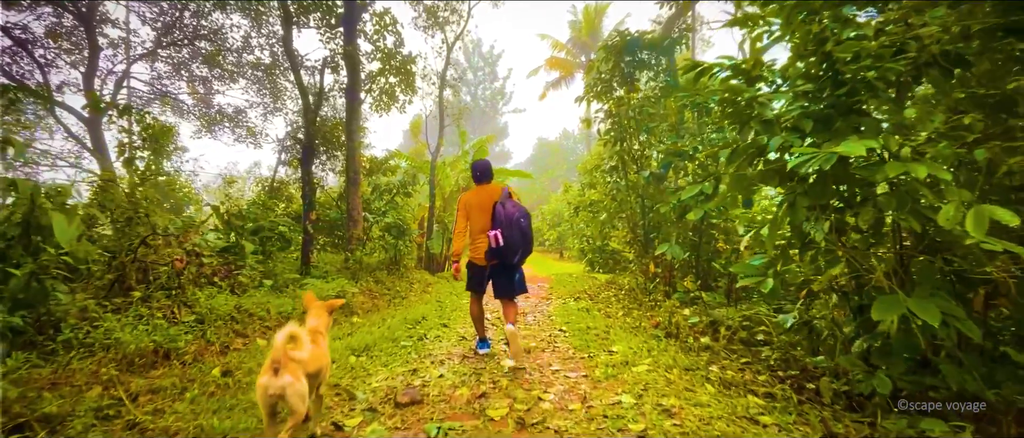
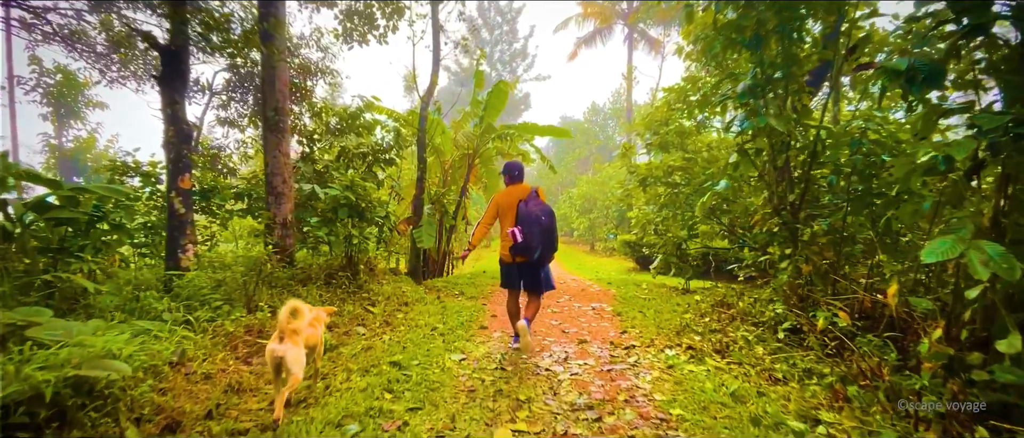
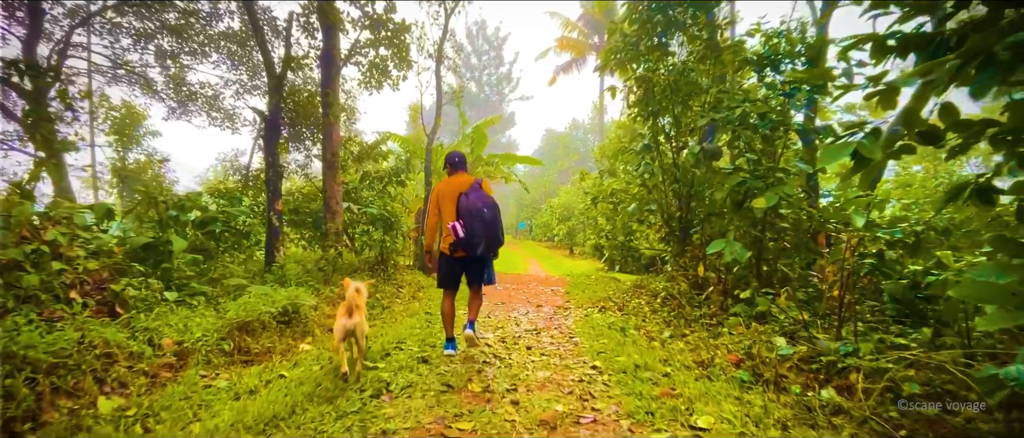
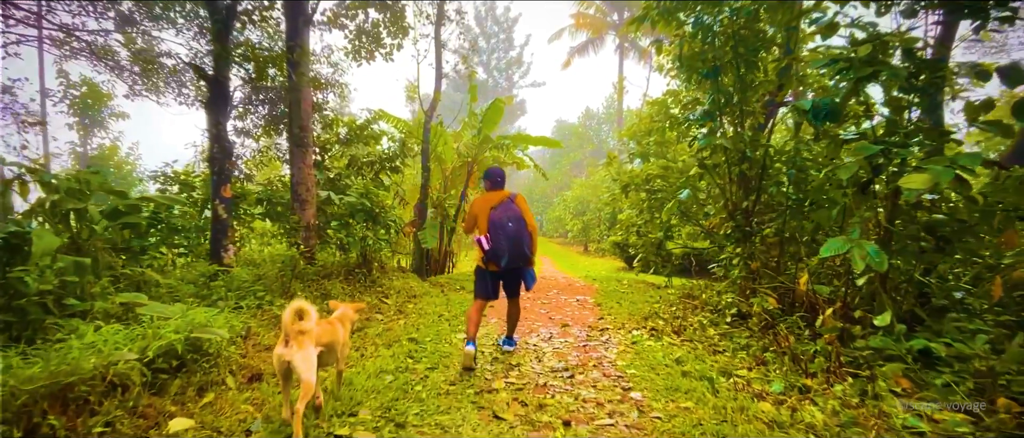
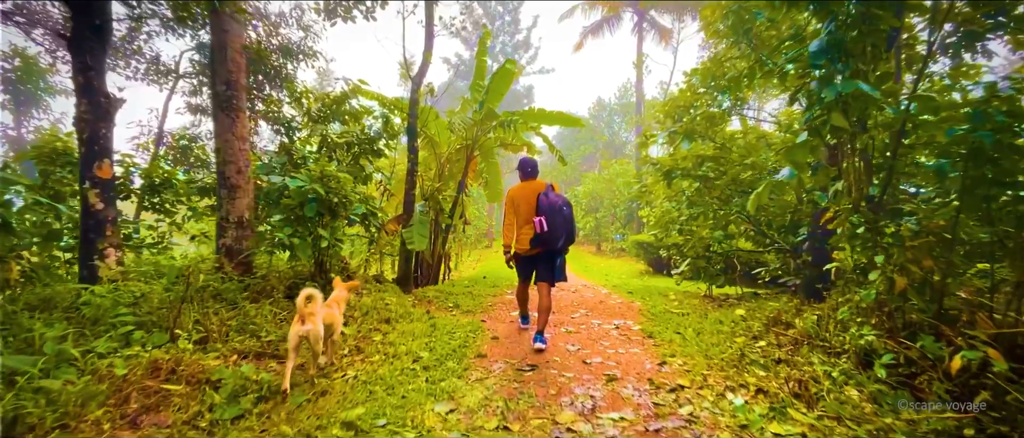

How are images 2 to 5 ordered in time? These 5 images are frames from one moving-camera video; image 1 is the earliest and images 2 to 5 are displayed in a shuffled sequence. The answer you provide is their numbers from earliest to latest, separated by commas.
3, 4, 2, 5
